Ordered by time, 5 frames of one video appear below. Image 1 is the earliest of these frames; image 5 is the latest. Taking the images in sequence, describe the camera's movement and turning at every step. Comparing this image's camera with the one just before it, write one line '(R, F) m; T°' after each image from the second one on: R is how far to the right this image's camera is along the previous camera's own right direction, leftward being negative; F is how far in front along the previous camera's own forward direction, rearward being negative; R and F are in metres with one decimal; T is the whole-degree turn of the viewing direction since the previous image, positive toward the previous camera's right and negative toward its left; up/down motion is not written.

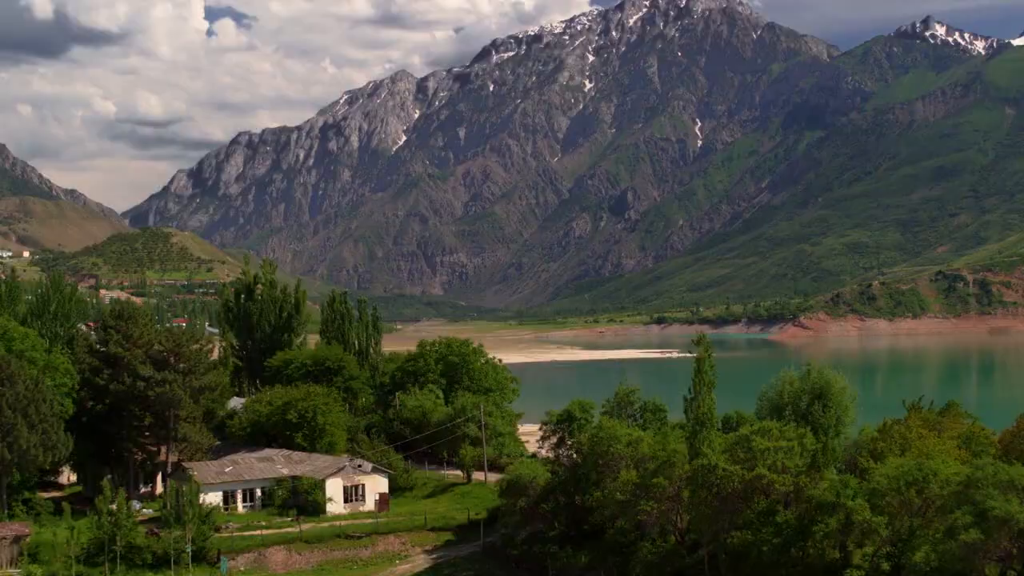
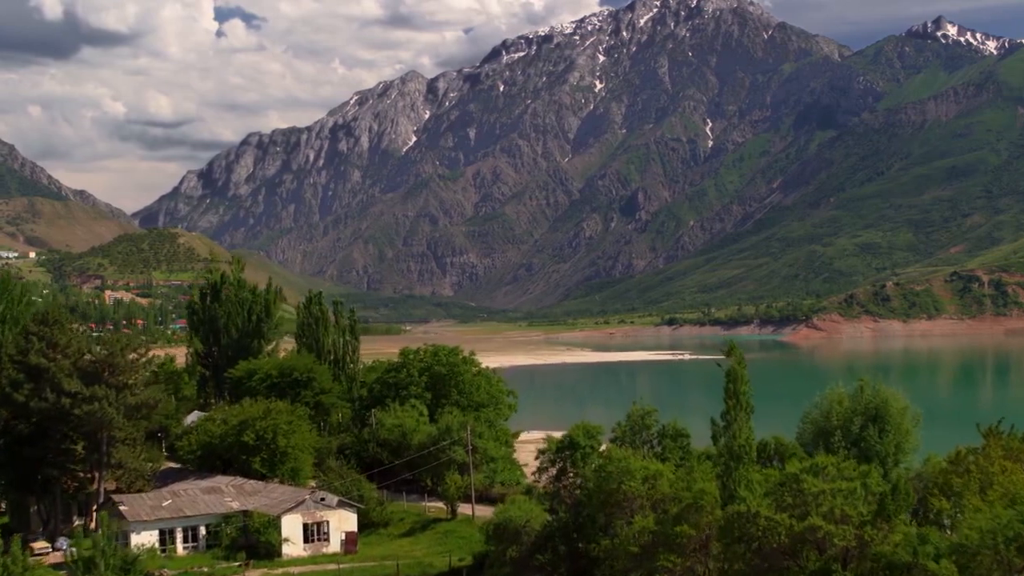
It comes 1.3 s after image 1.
(+0.4, +4.1) m; -1°
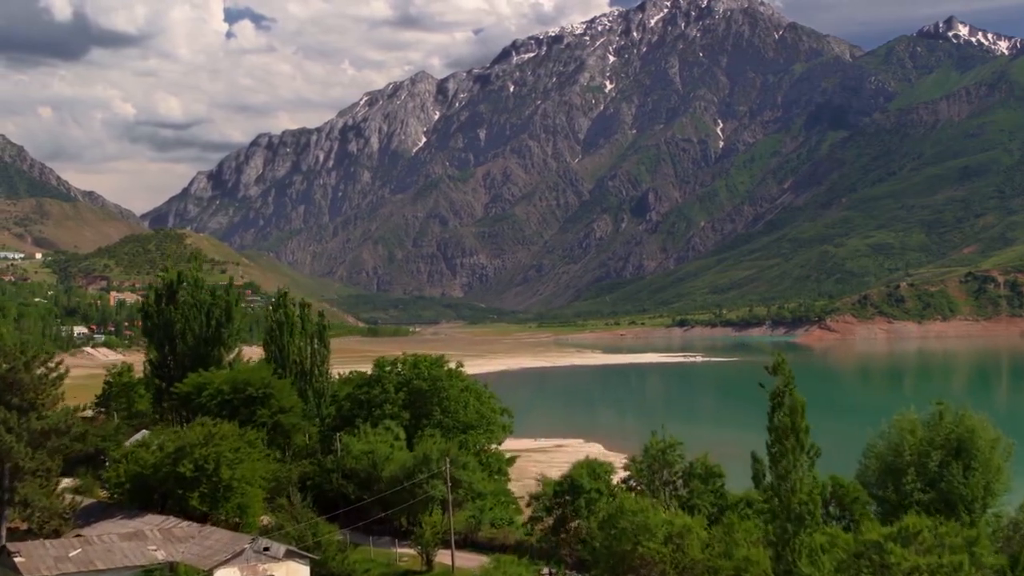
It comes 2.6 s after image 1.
(+0.3, +4.1) m; -1°
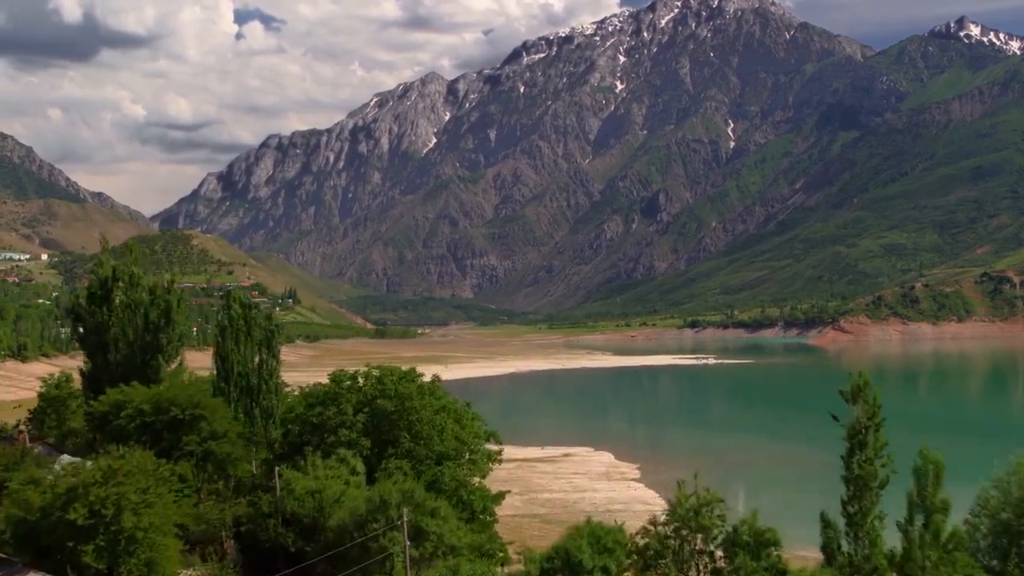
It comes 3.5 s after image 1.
(+0.4, +4.3) m; -1°
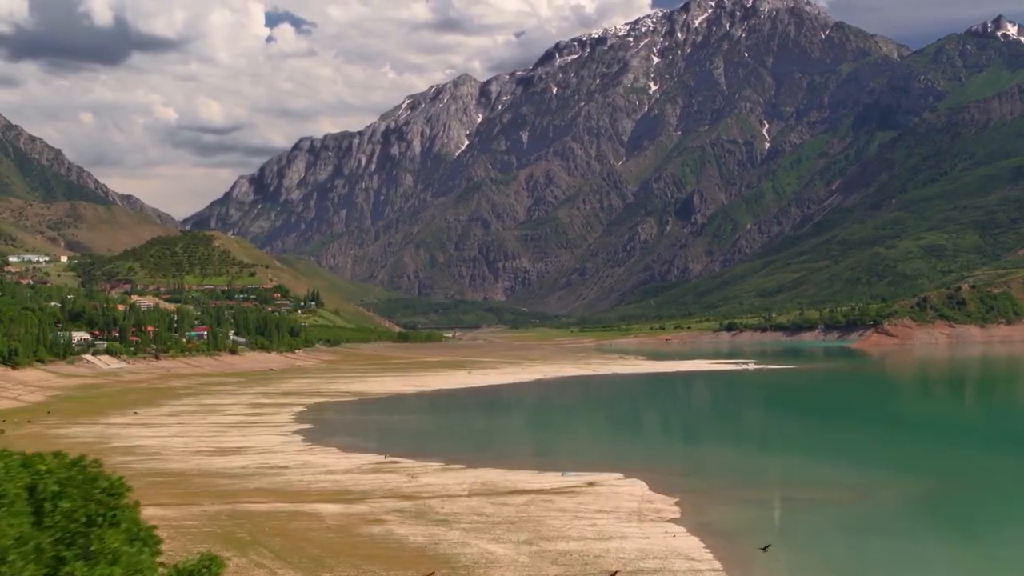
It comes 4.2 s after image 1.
(+1.2, +12.2) m; -2°
